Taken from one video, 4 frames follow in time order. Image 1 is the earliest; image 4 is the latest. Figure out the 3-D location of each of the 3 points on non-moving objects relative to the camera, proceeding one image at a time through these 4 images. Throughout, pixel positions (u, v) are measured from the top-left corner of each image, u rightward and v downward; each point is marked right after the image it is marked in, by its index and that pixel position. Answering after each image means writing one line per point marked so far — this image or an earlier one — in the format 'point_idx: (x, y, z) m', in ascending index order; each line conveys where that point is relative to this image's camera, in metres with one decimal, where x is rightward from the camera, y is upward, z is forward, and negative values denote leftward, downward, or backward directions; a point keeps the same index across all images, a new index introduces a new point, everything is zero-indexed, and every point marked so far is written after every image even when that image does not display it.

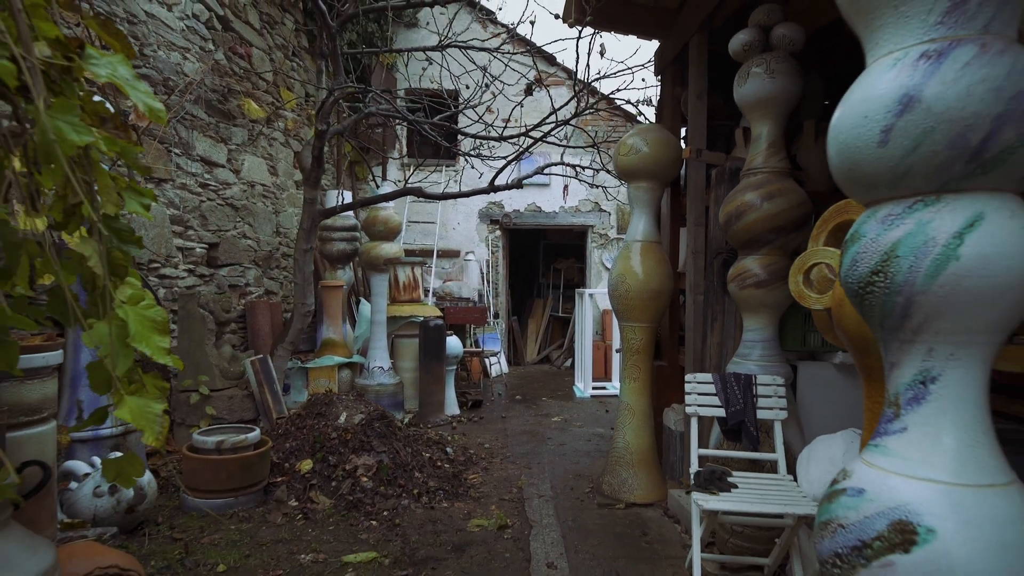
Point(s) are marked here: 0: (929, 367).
0: (+0.6, -0.1, +0.9) m
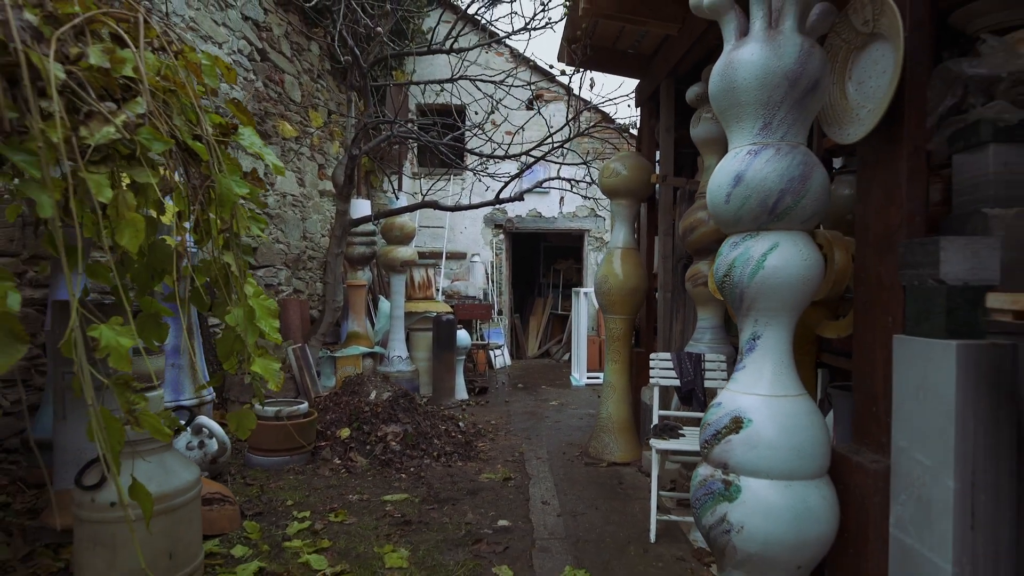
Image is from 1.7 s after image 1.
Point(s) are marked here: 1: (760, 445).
0: (+0.6, -0.1, +1.5) m
1: (+0.5, -0.3, +1.4) m
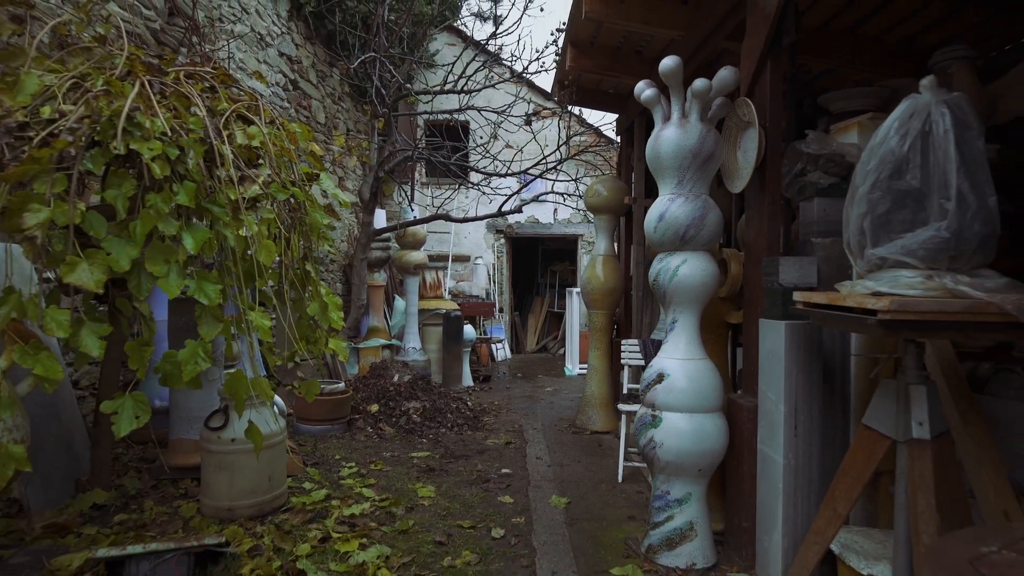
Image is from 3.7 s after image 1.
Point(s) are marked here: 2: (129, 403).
0: (+0.6, -0.1, +2.3) m
1: (+0.5, -0.3, +2.2) m
2: (-1.1, -0.3, +1.9) m
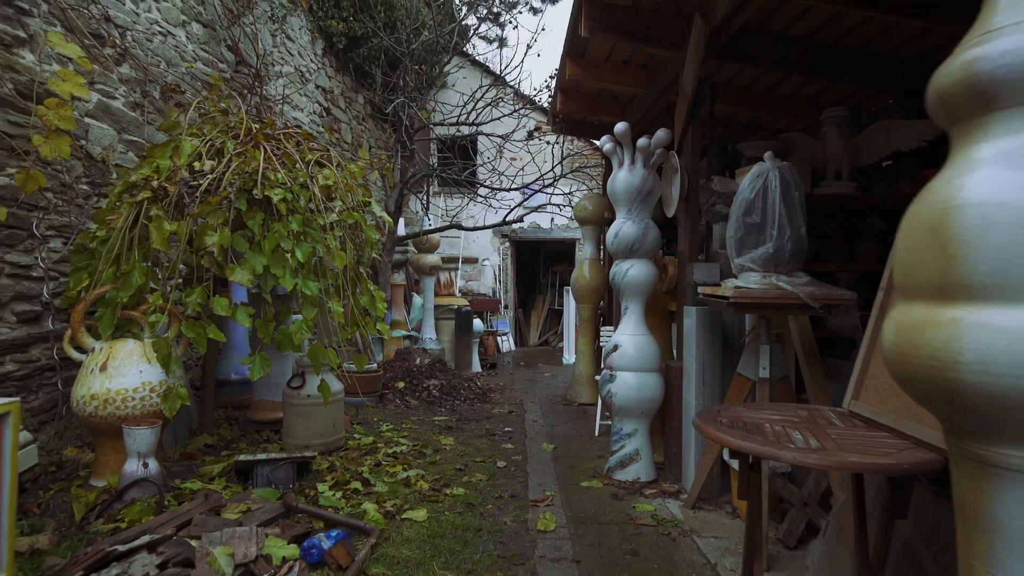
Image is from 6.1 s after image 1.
0: (+0.6, -0.1, +3.2) m
1: (+0.5, -0.3, +3.1) m
2: (-1.1, -0.3, +2.8) m
